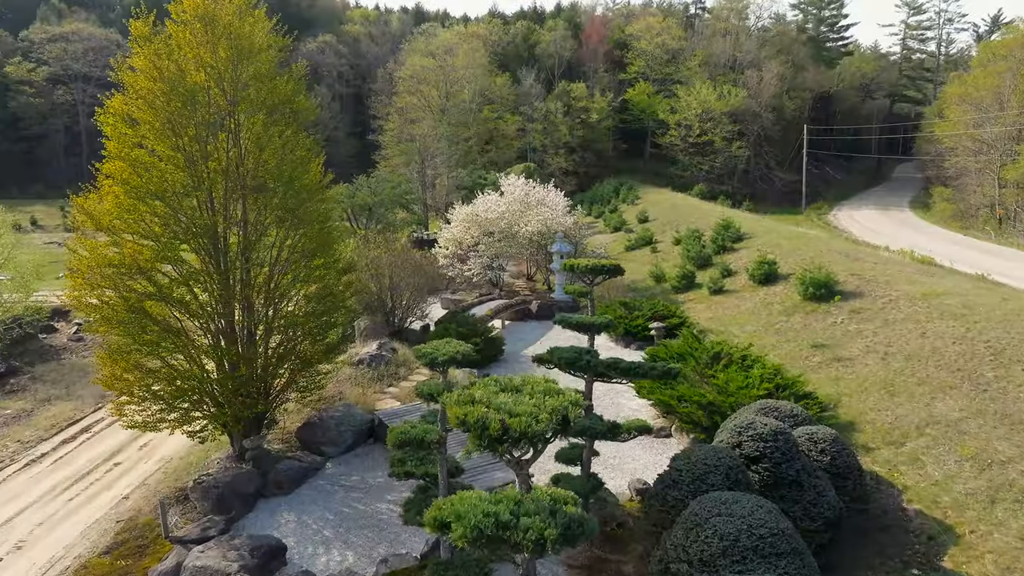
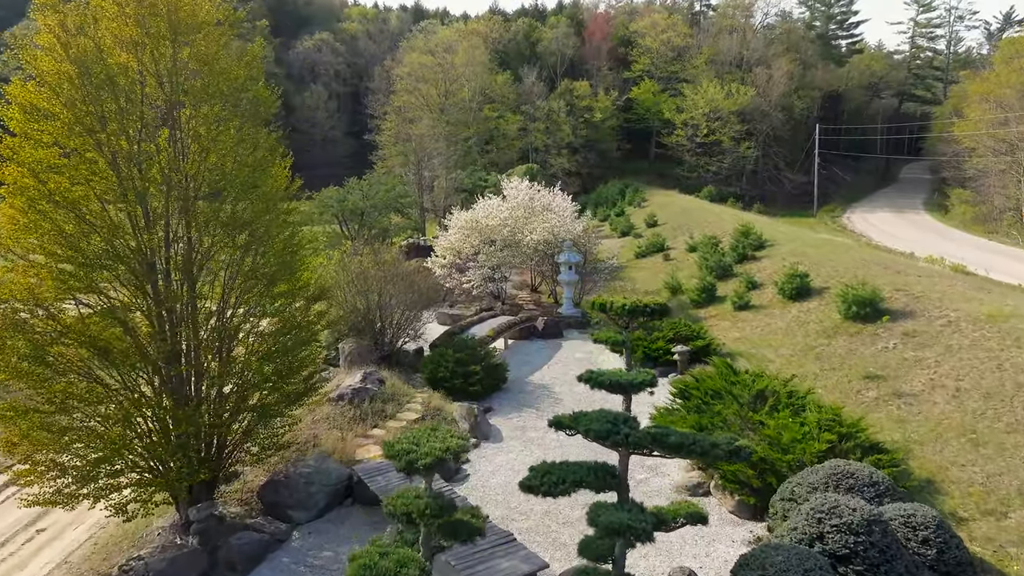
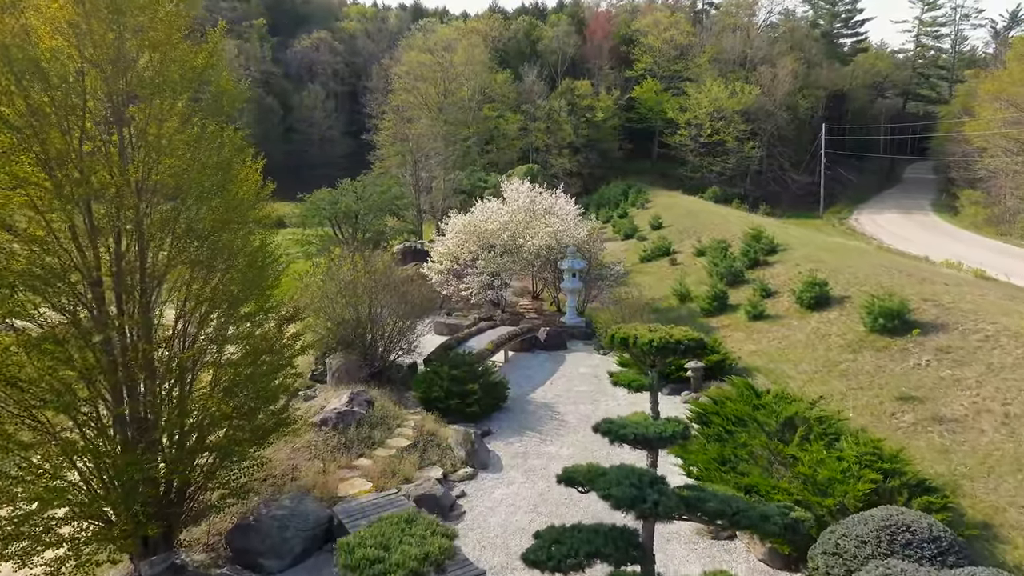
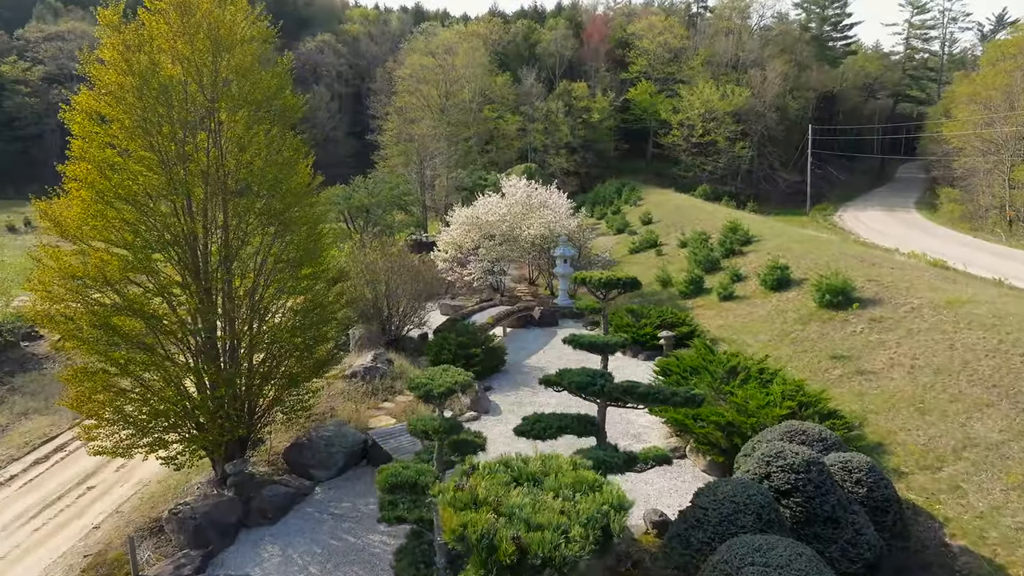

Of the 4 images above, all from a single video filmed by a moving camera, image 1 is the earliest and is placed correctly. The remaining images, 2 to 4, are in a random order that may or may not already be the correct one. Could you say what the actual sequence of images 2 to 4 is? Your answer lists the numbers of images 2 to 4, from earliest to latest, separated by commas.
4, 2, 3
